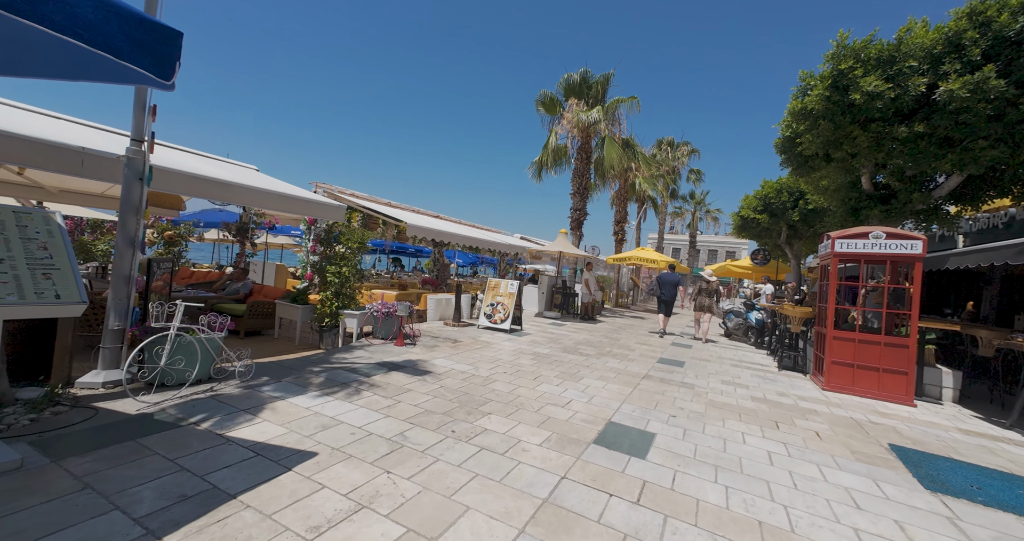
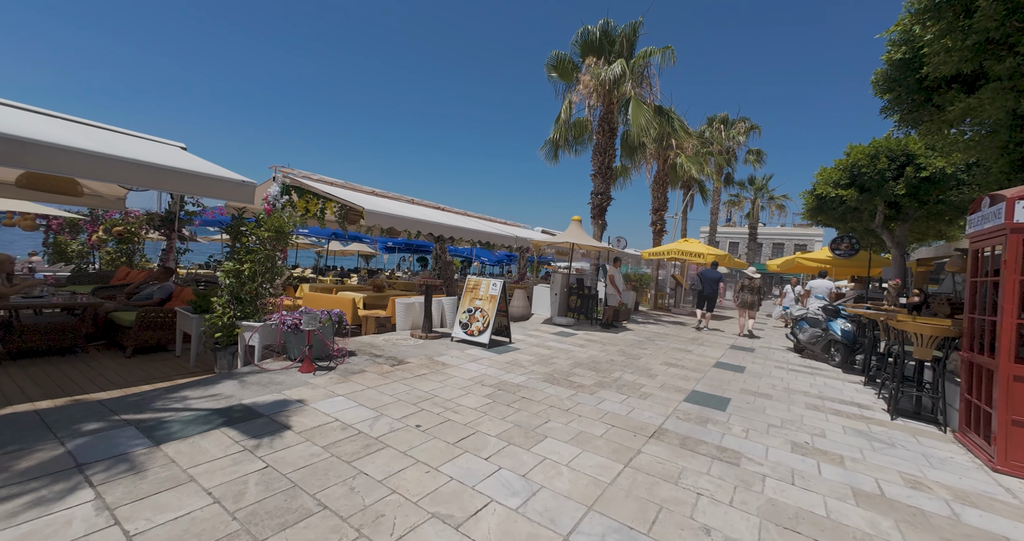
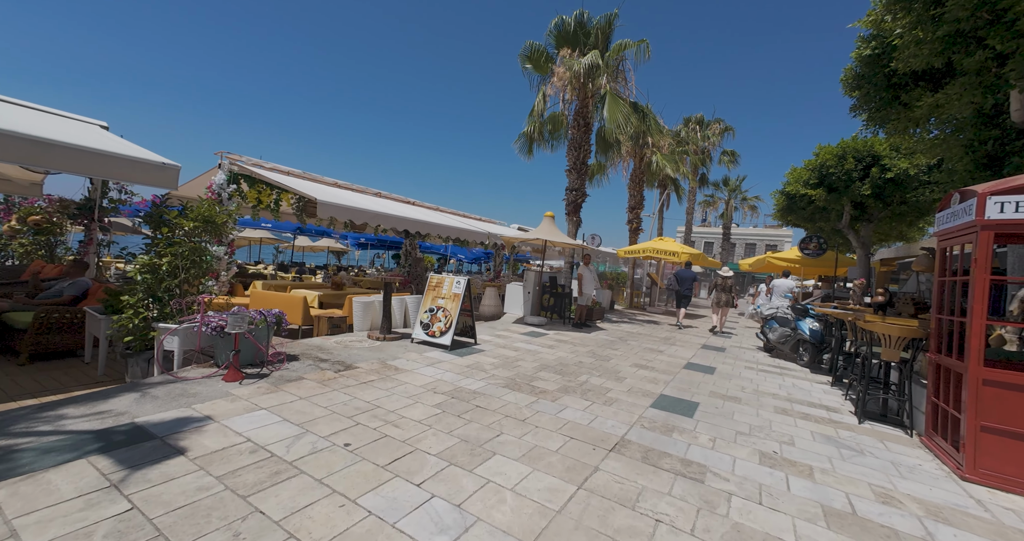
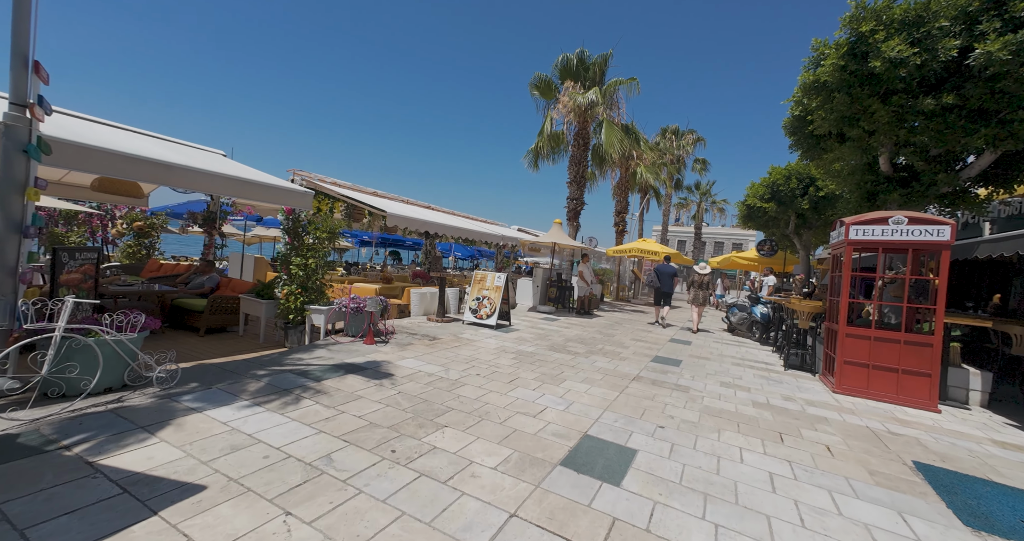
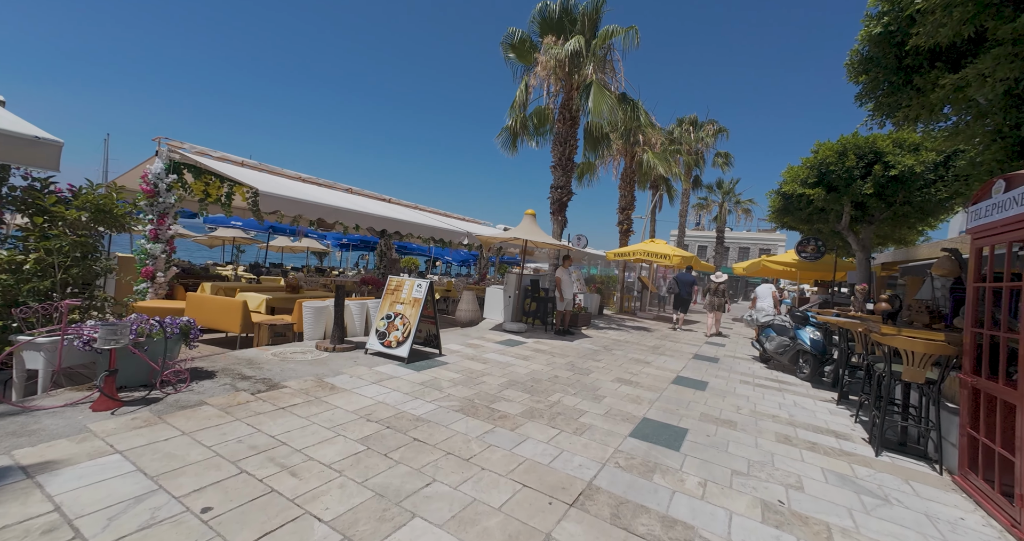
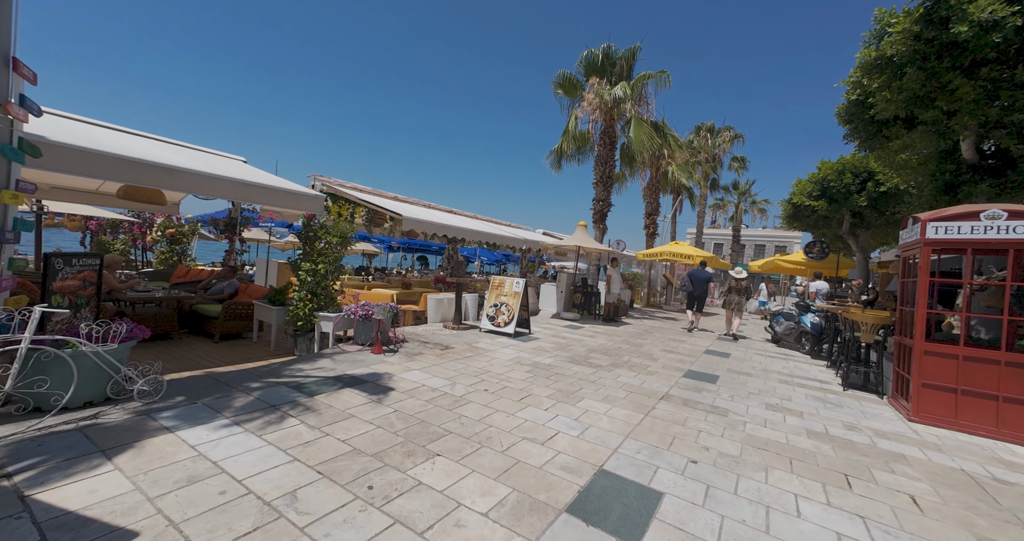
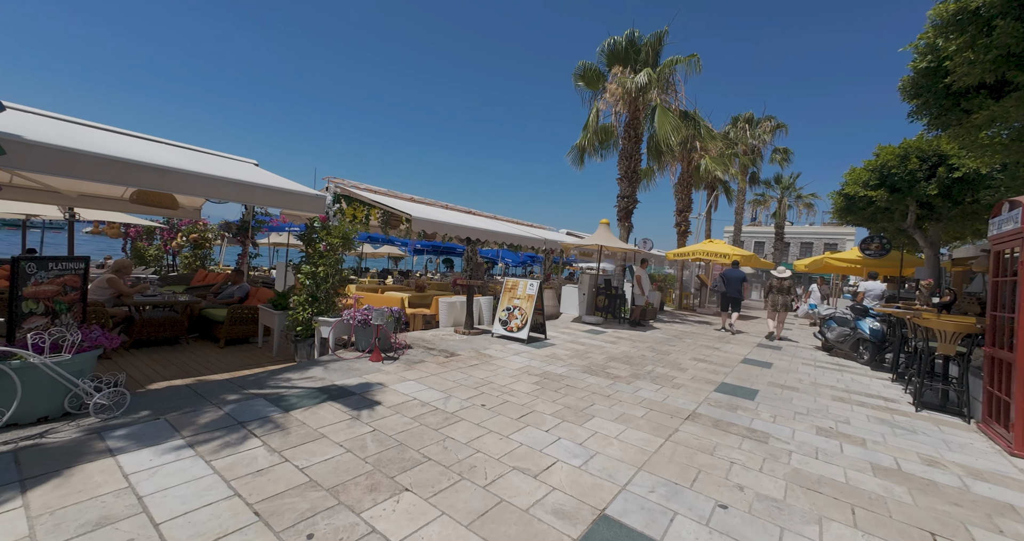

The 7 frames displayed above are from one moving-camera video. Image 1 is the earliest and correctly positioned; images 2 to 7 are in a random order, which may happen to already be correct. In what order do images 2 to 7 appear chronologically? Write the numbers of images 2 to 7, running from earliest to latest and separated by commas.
4, 6, 7, 2, 3, 5
